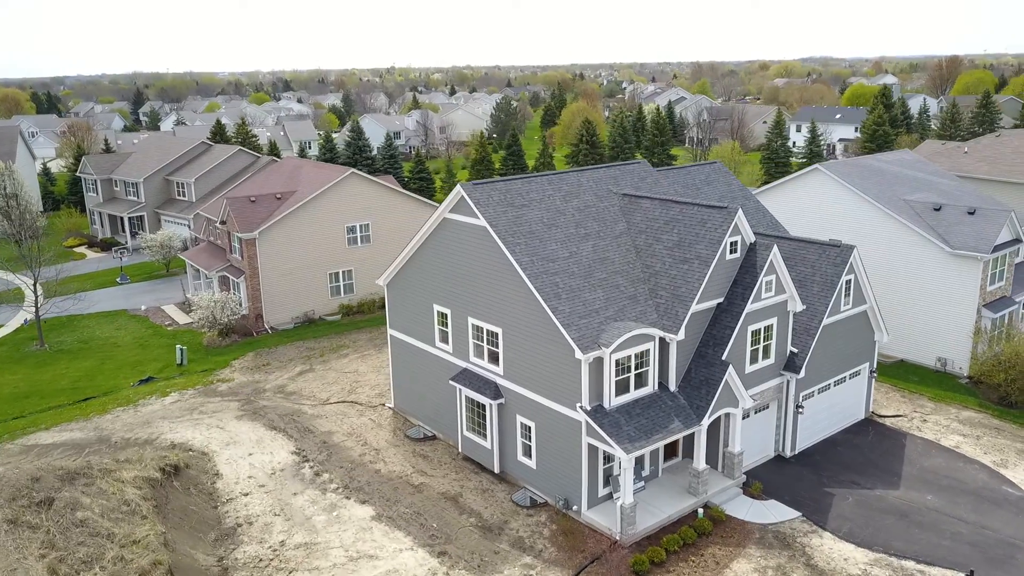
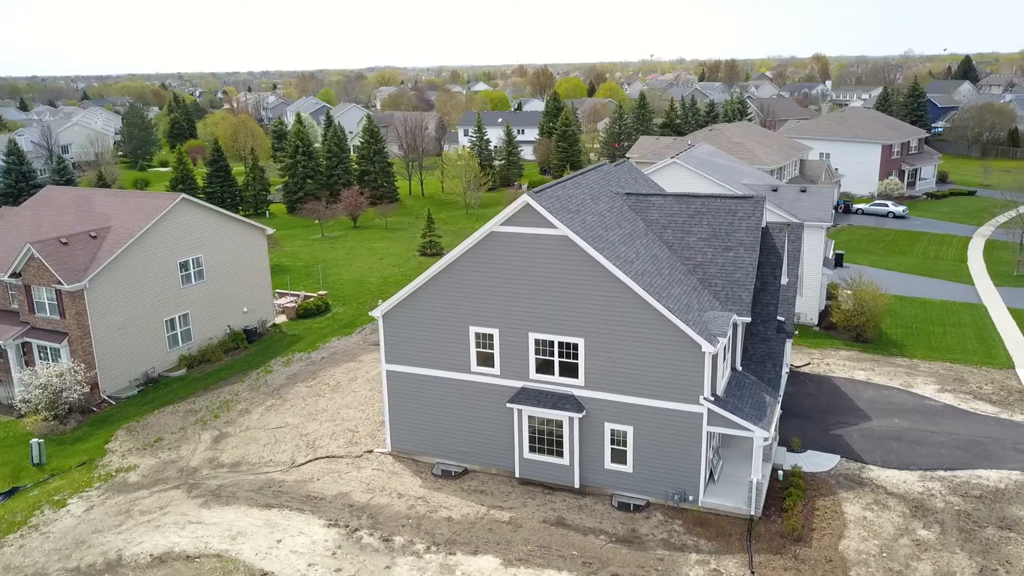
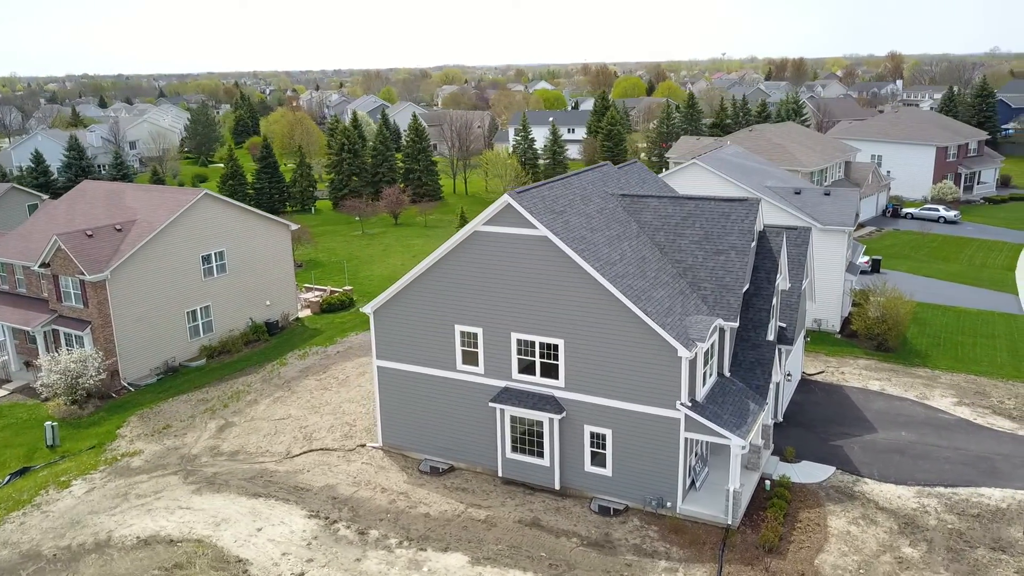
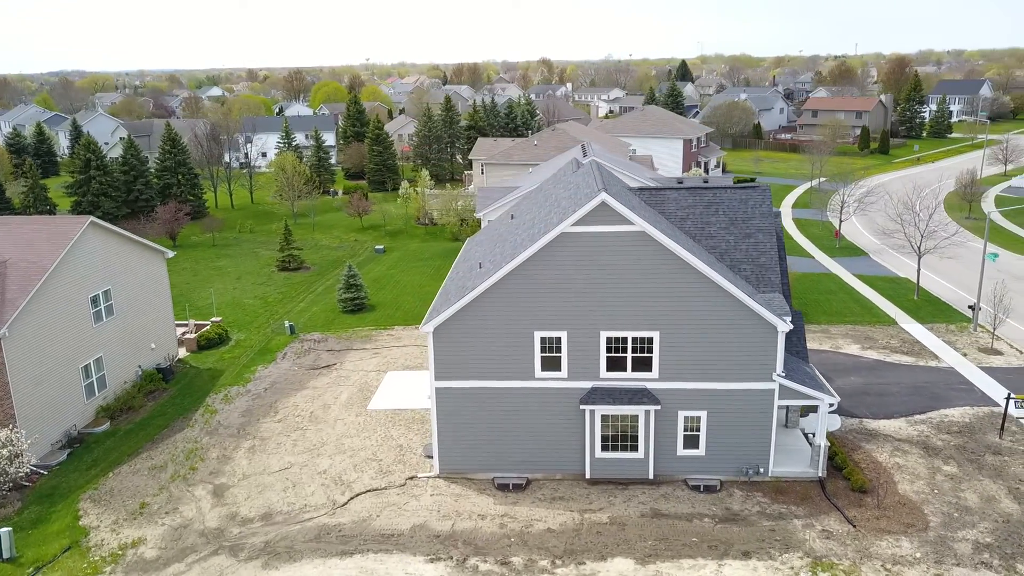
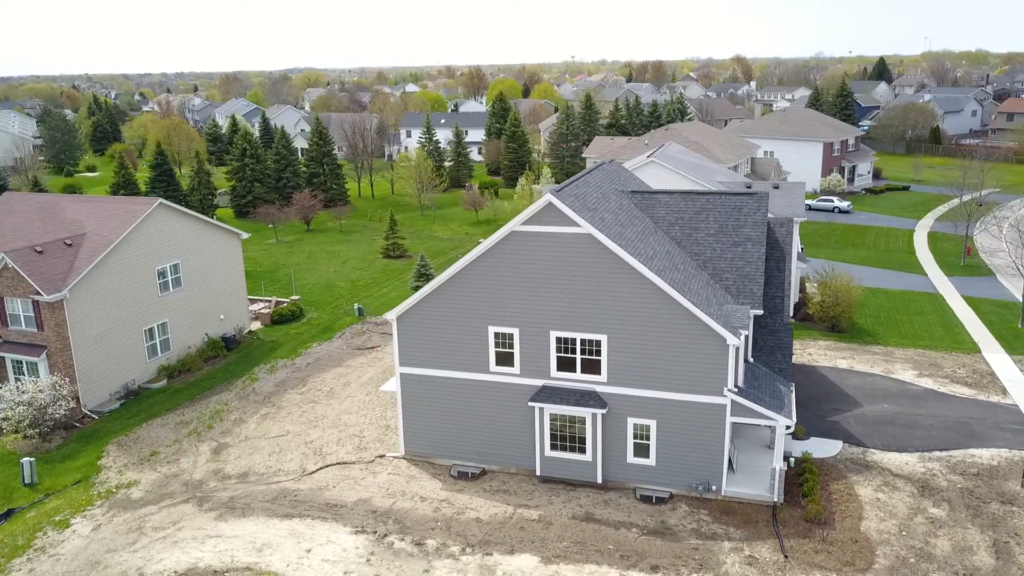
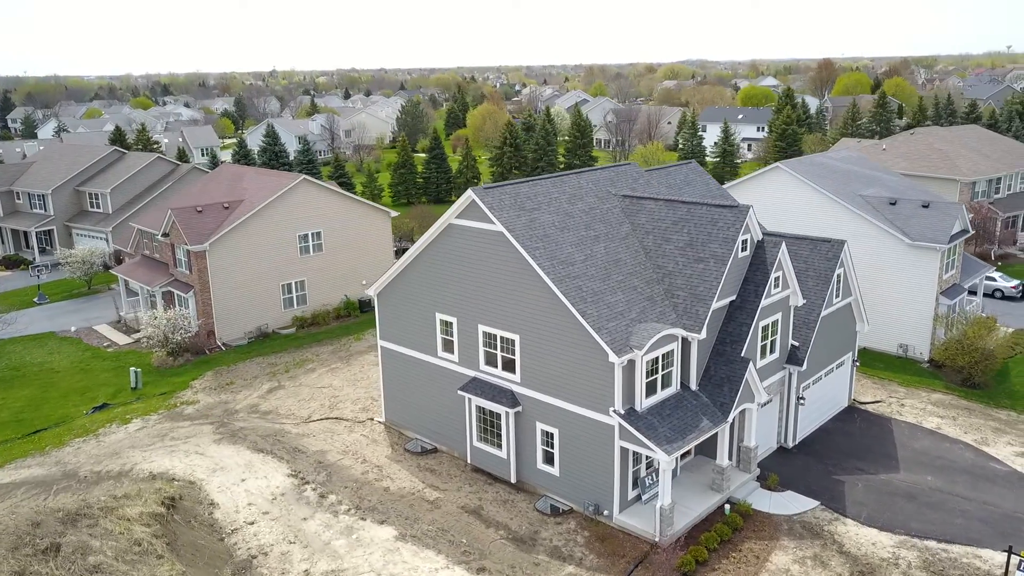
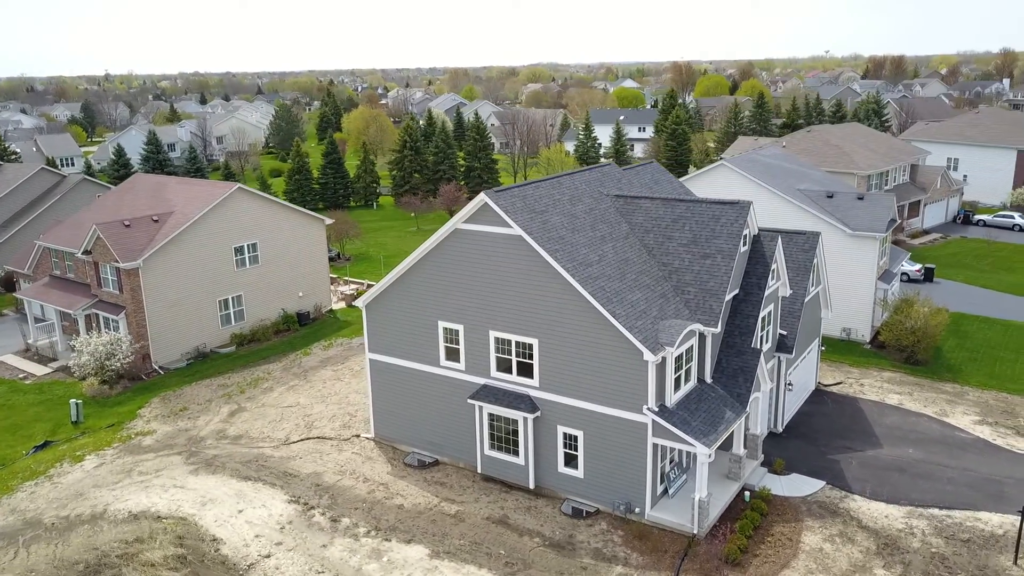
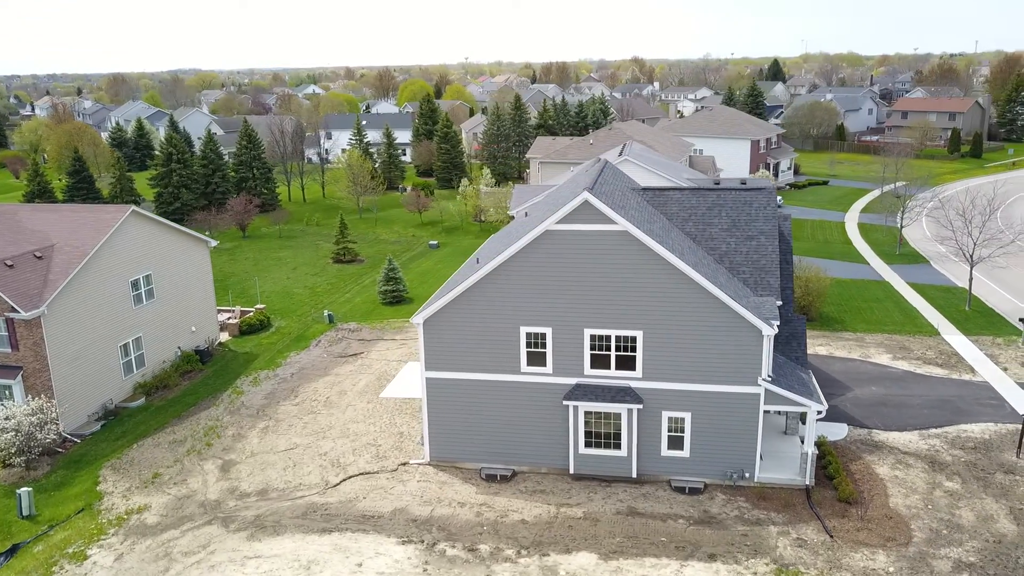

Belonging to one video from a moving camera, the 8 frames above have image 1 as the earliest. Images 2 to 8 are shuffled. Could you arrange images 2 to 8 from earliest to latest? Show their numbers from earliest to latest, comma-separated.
6, 7, 3, 2, 5, 8, 4
